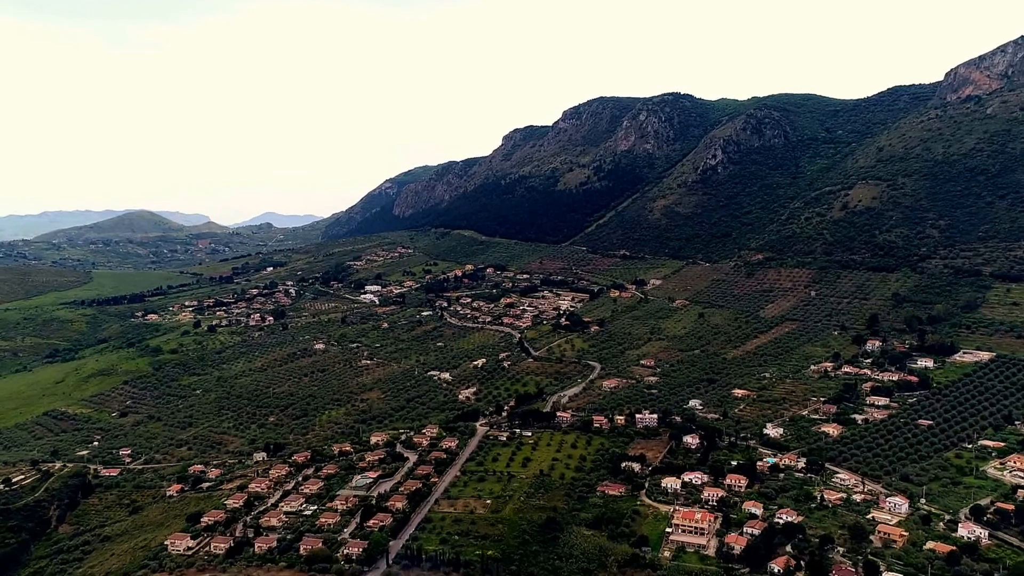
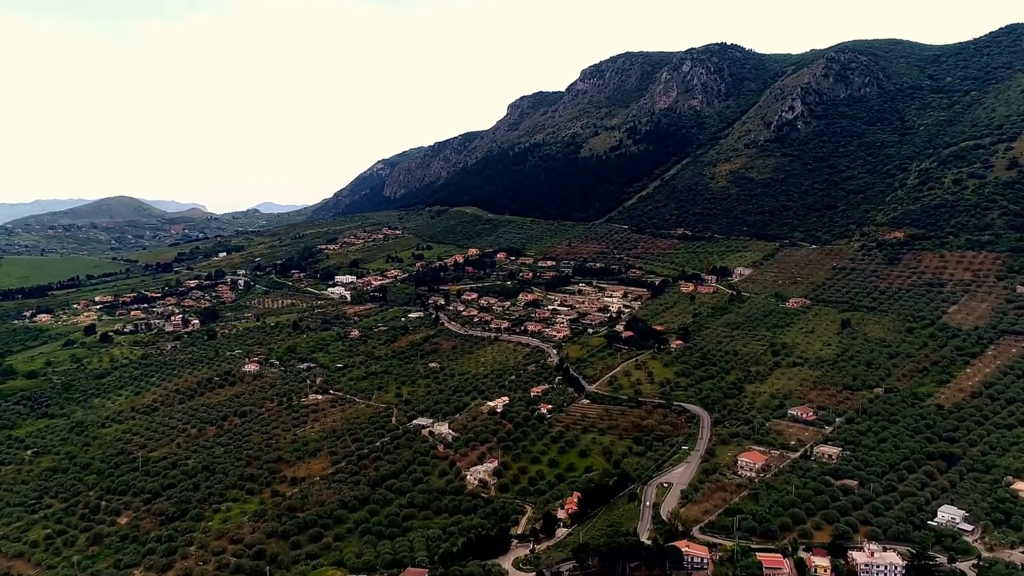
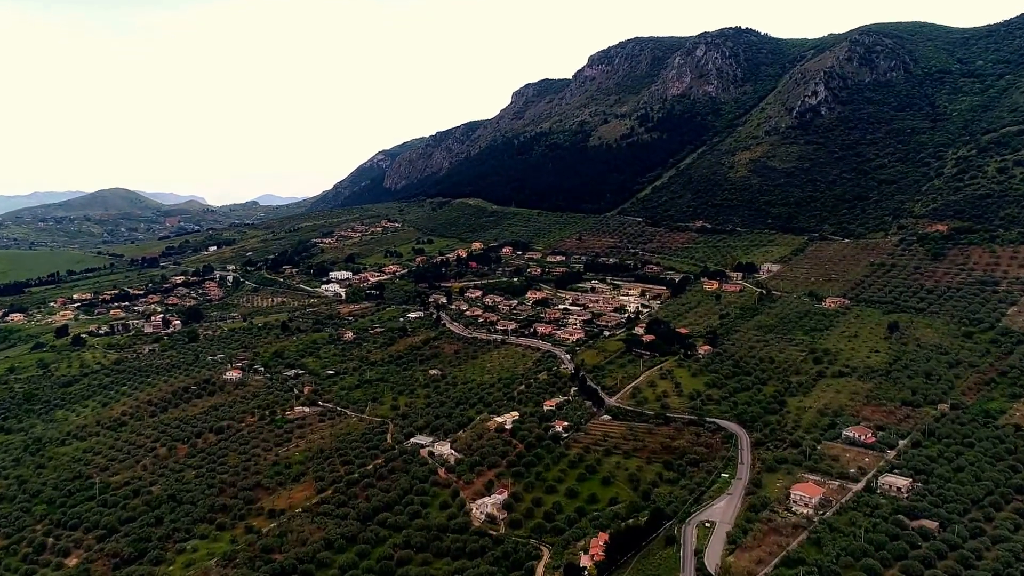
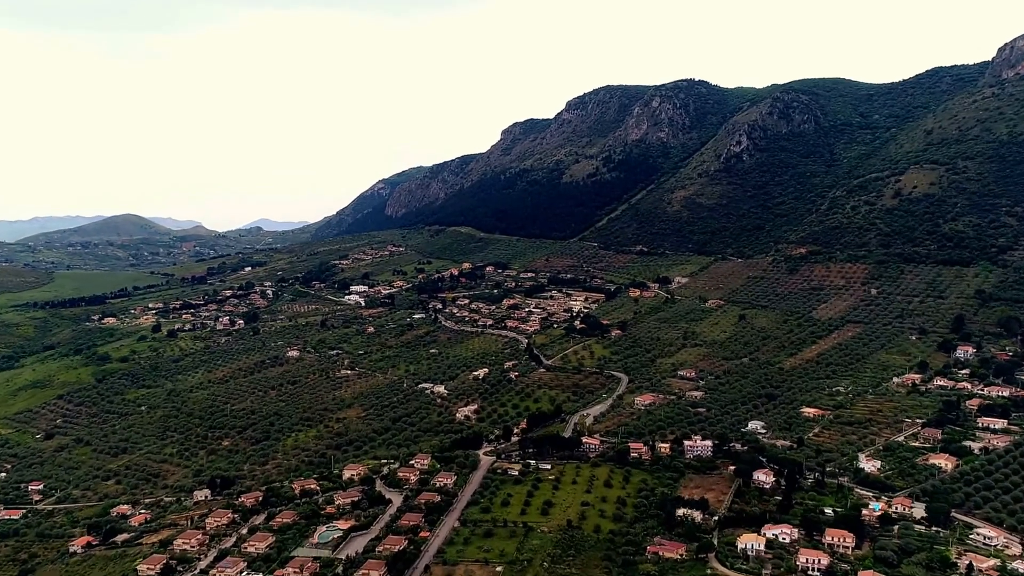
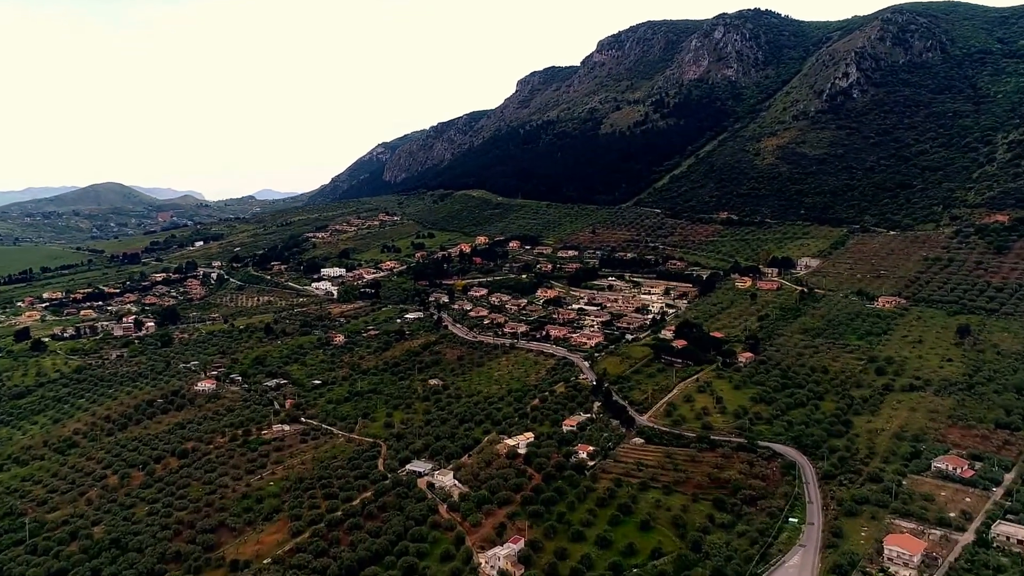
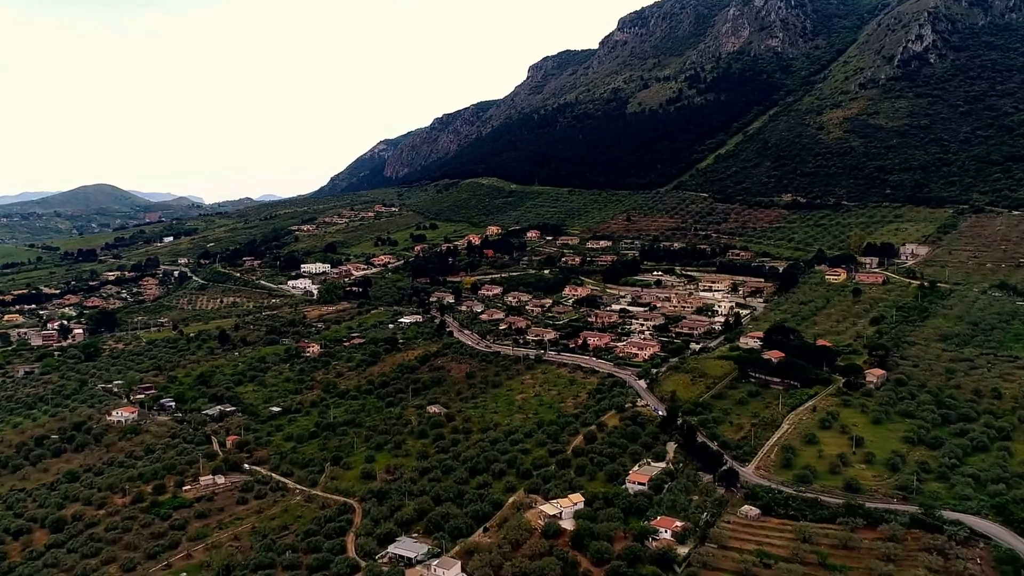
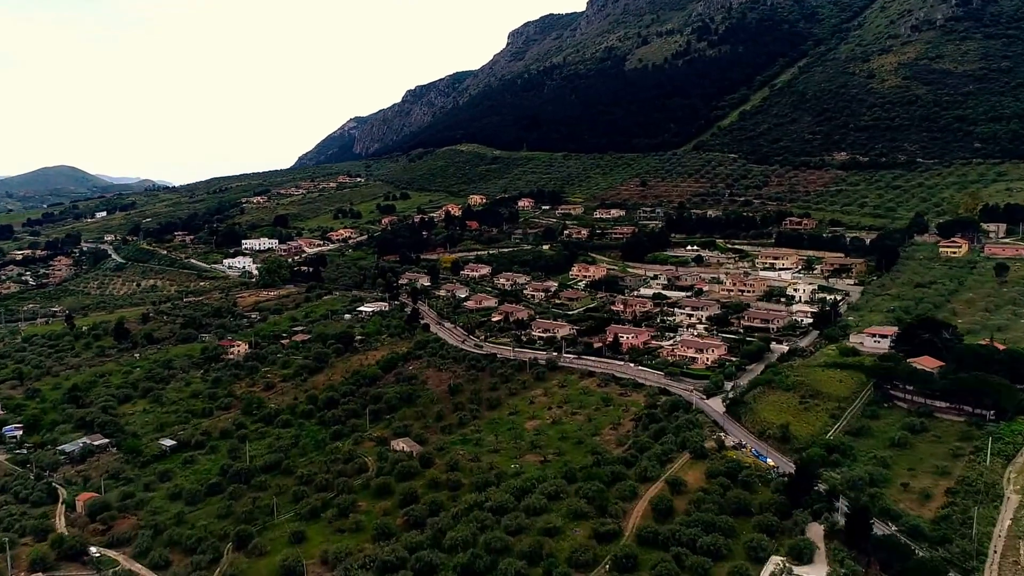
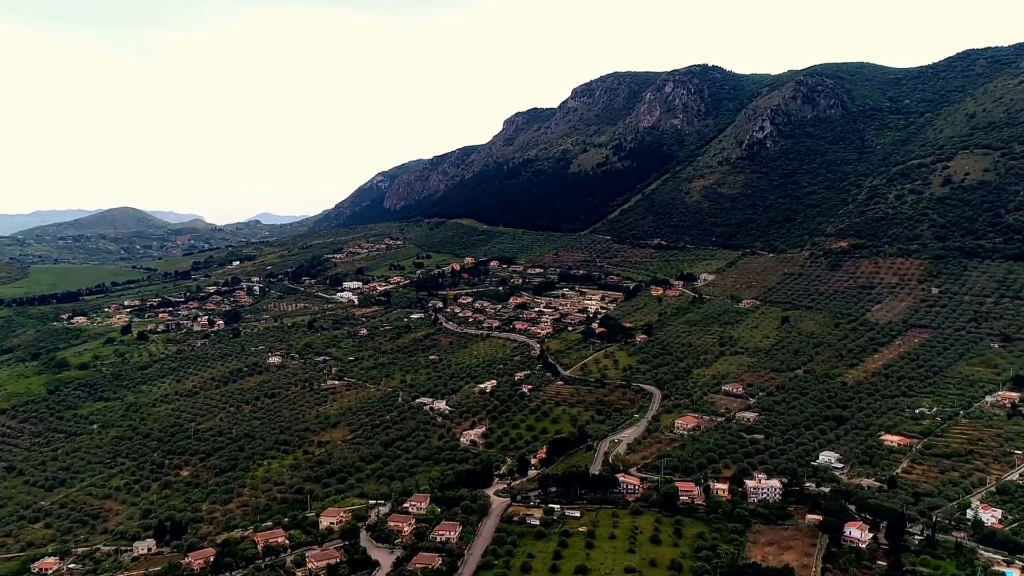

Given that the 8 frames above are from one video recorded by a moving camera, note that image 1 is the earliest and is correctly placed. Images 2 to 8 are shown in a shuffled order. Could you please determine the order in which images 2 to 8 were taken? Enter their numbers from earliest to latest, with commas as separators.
4, 8, 2, 3, 5, 6, 7
